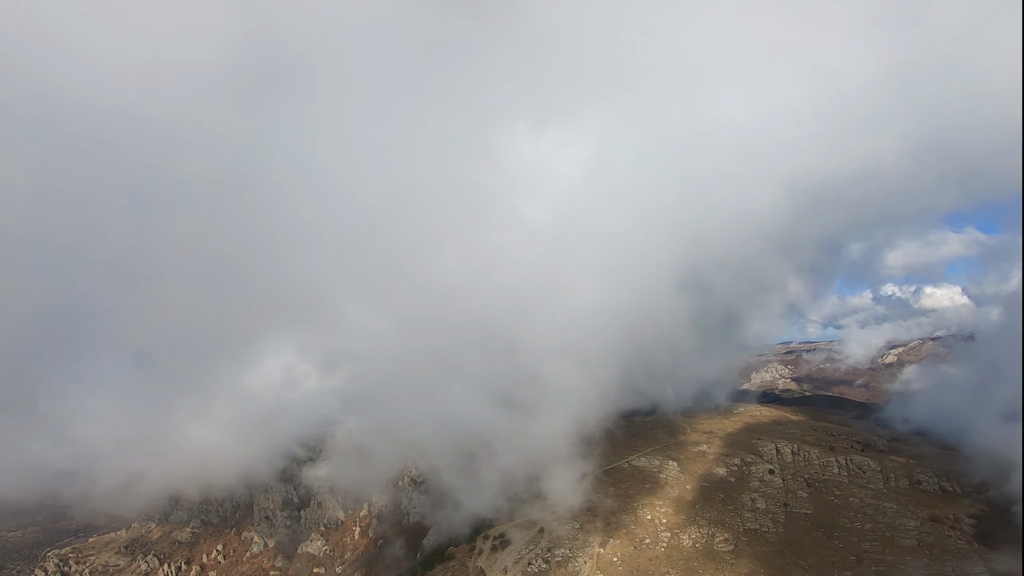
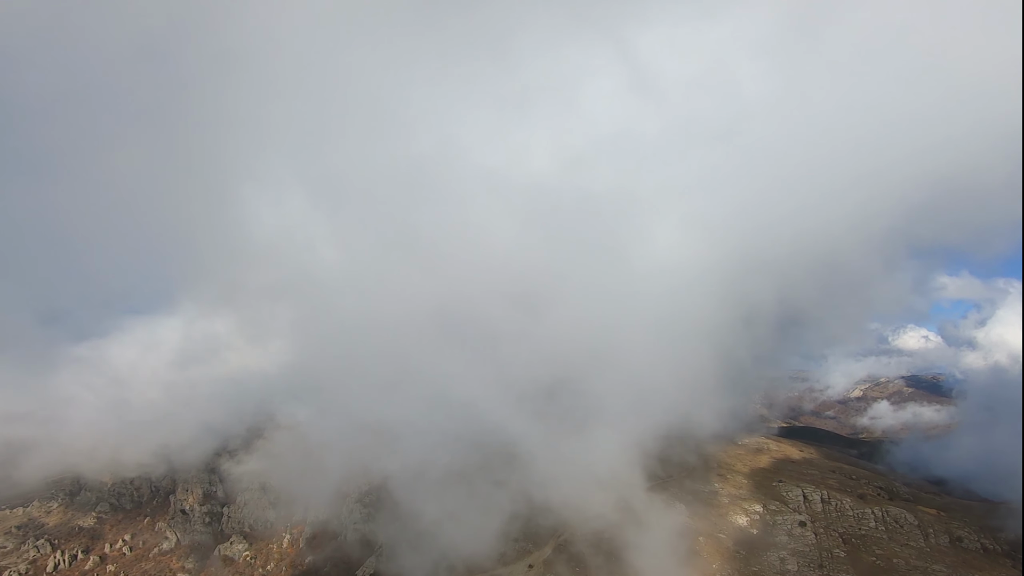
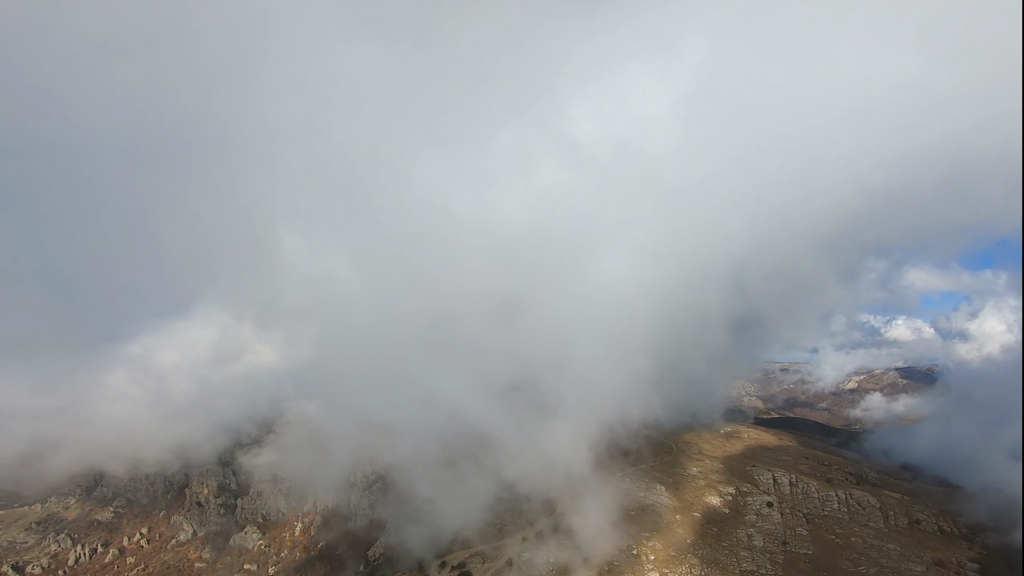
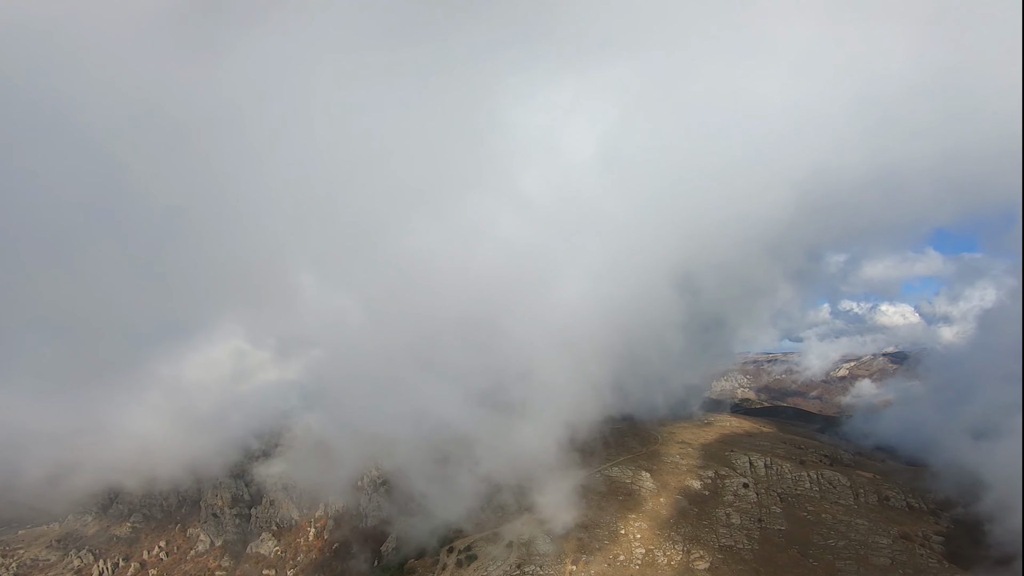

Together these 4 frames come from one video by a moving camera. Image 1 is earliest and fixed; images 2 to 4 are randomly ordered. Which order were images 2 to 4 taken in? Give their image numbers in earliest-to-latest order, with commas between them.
4, 3, 2
